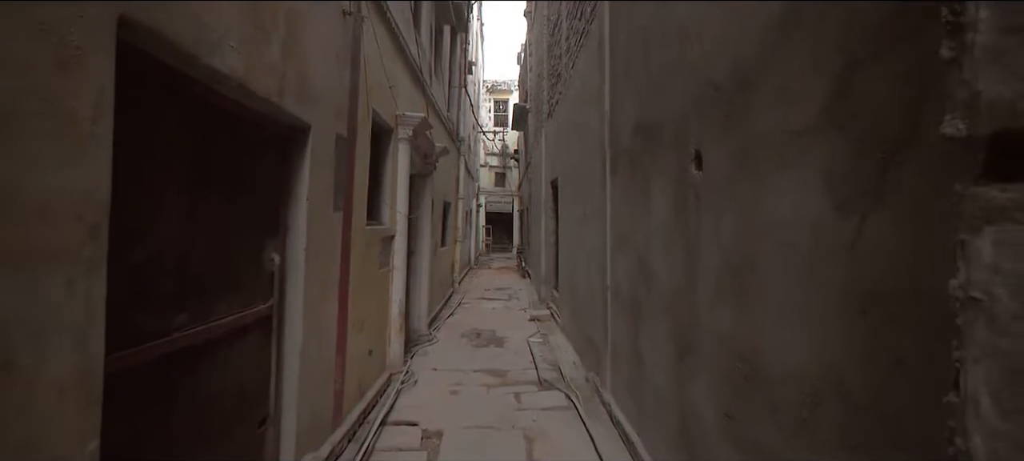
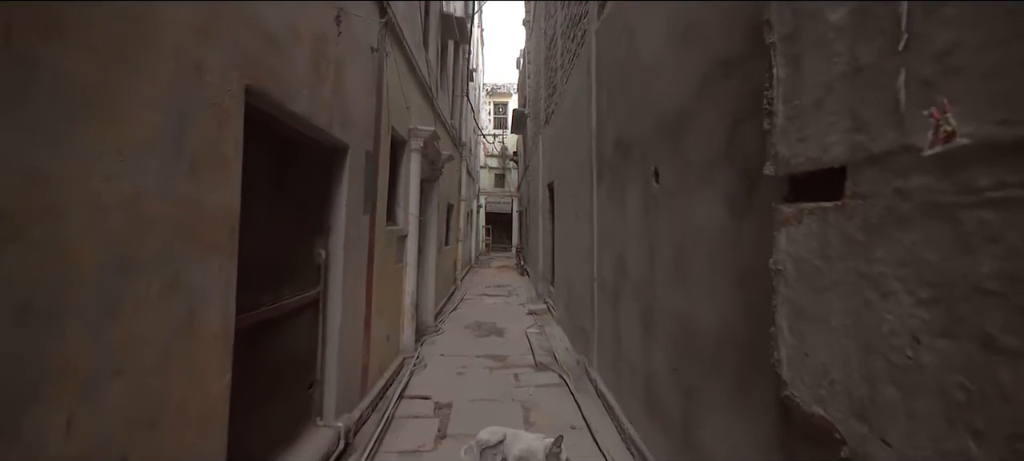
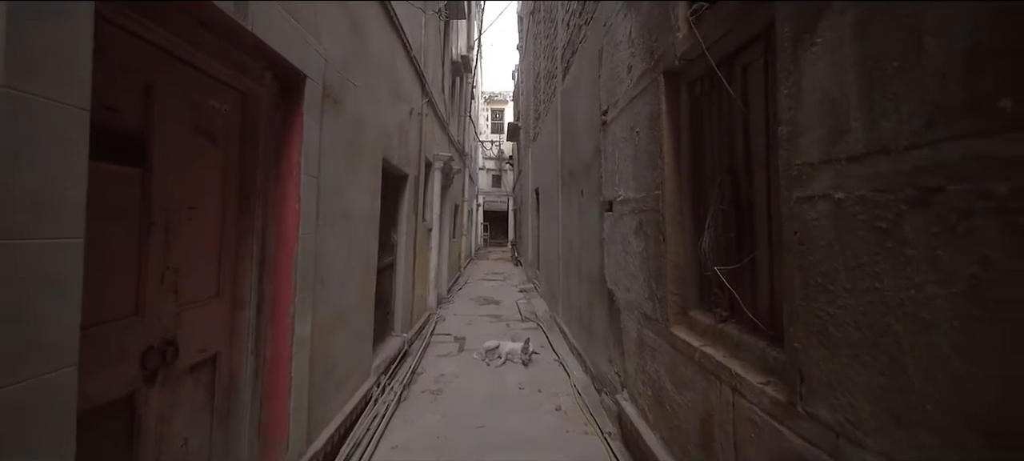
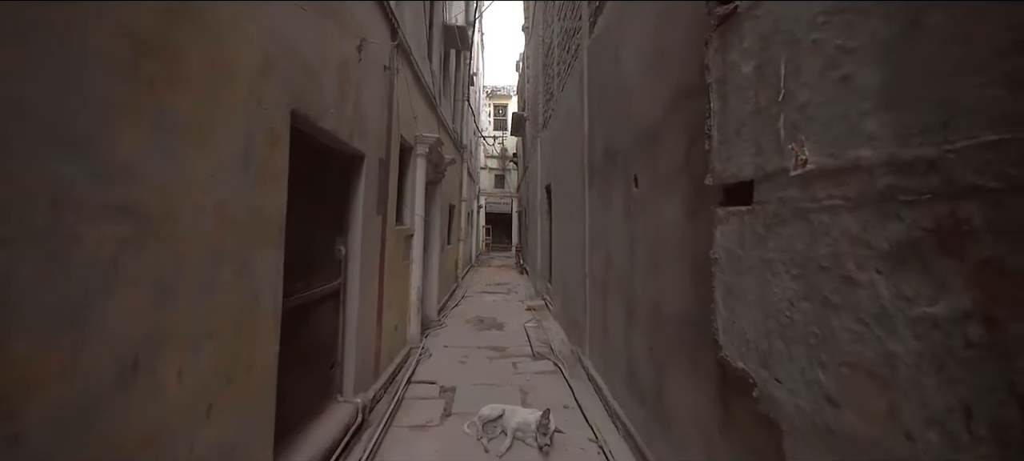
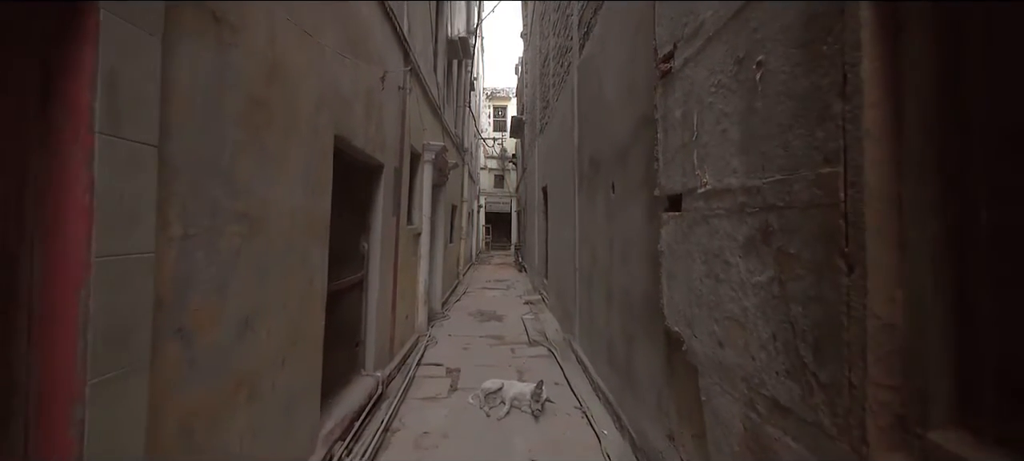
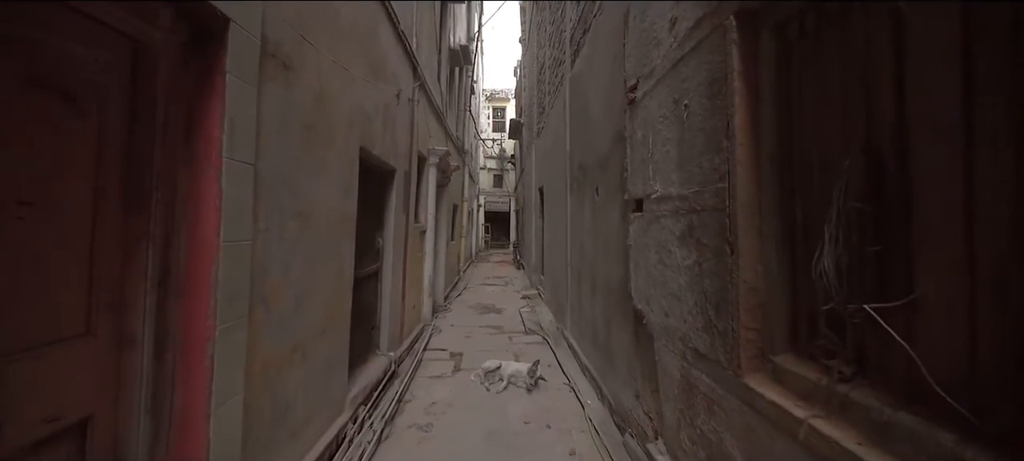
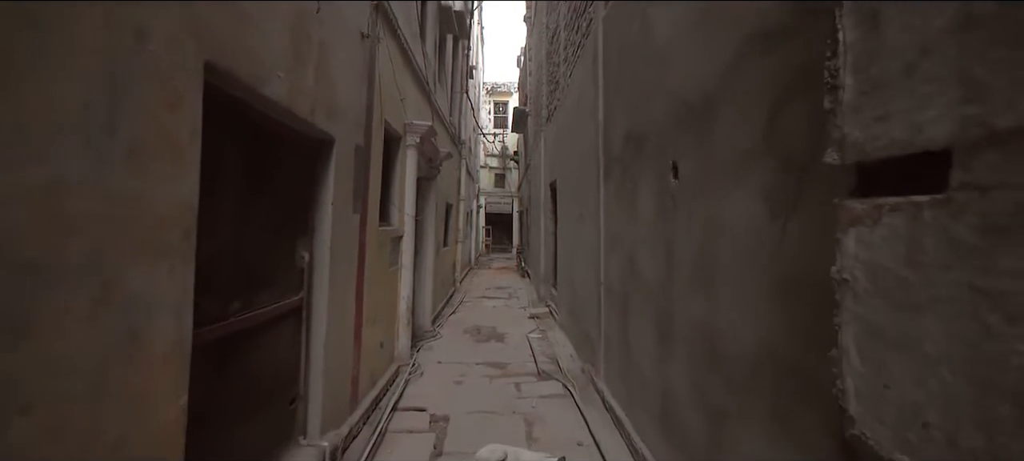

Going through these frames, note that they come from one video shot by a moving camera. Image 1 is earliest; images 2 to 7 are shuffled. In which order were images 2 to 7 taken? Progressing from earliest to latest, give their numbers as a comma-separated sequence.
7, 2, 4, 5, 6, 3
